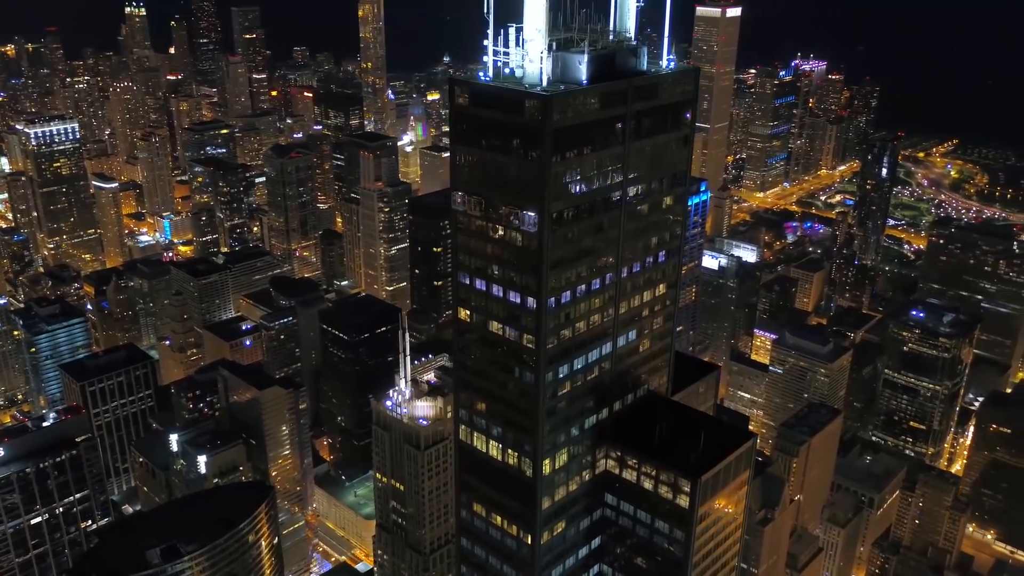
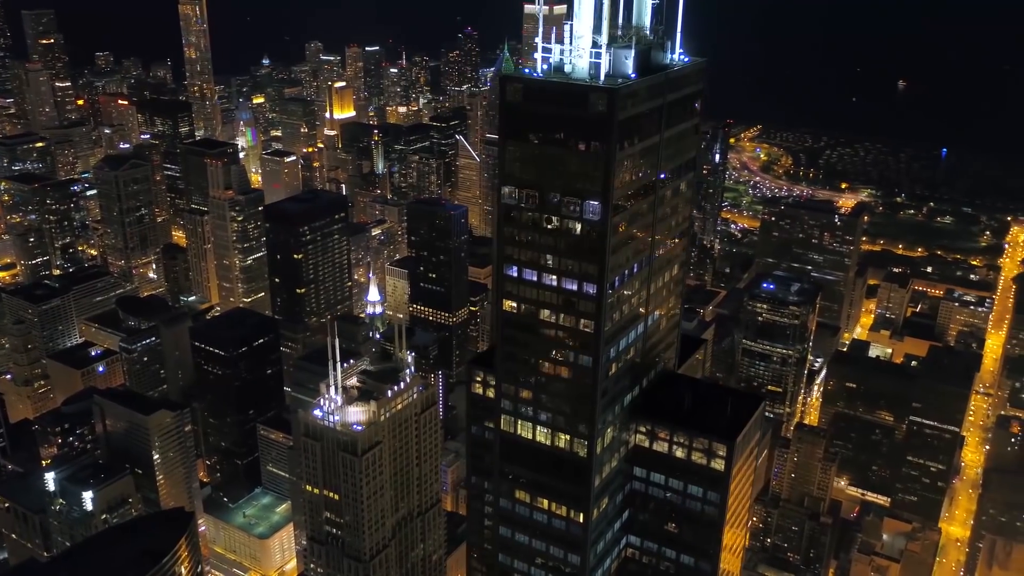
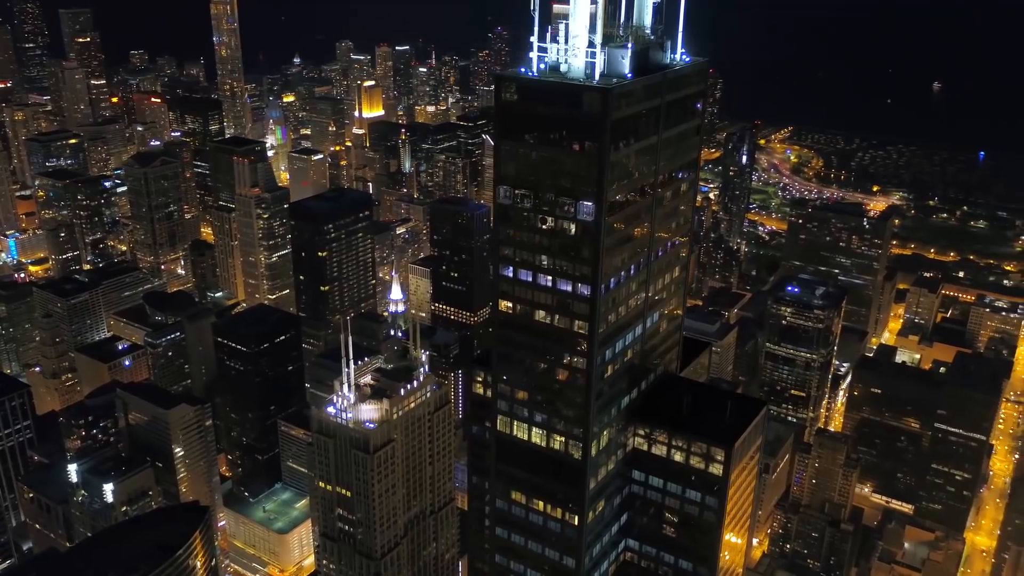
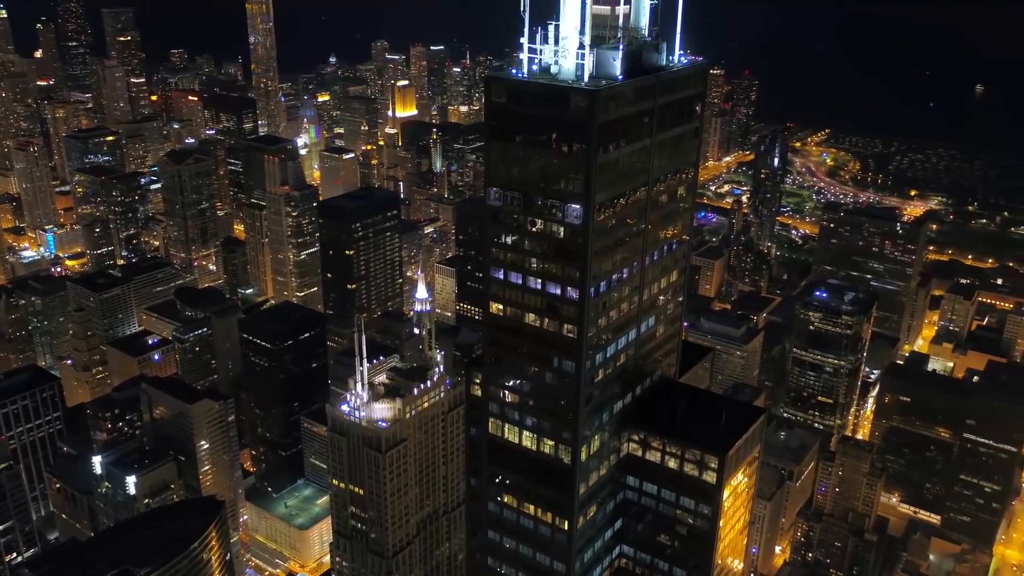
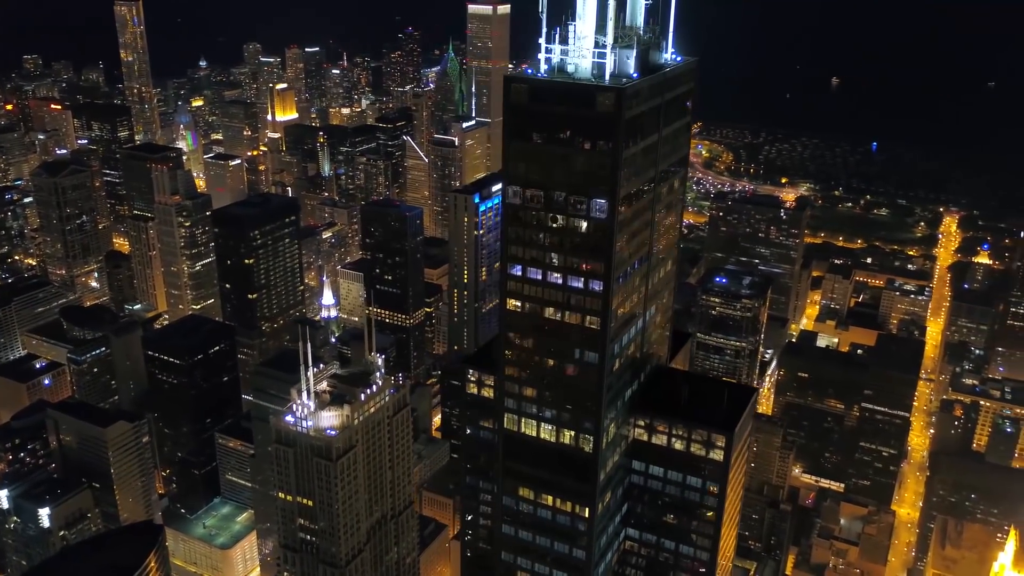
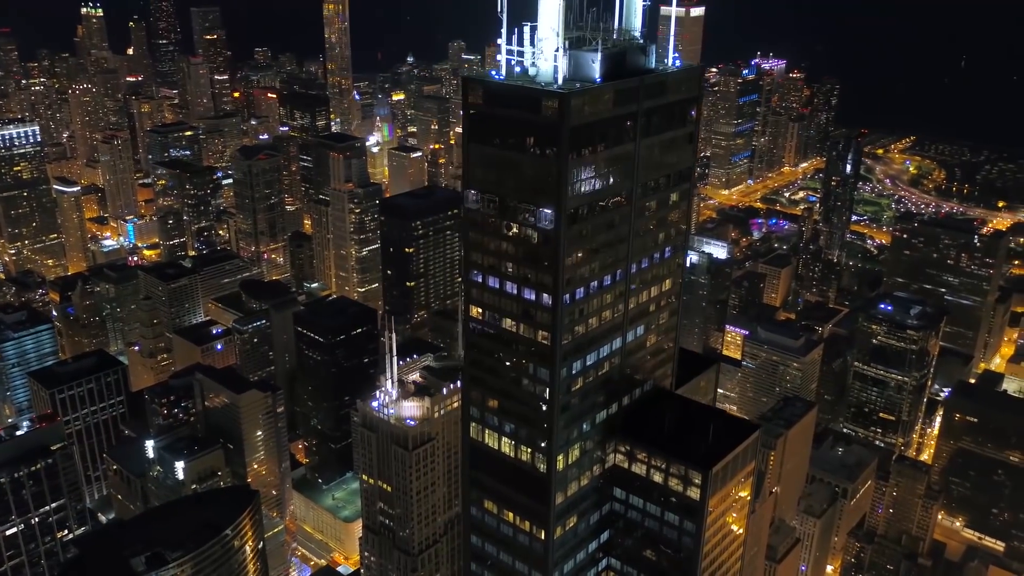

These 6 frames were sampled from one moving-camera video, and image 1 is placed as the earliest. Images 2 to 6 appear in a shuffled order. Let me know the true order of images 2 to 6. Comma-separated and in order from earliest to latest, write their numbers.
6, 4, 3, 2, 5
